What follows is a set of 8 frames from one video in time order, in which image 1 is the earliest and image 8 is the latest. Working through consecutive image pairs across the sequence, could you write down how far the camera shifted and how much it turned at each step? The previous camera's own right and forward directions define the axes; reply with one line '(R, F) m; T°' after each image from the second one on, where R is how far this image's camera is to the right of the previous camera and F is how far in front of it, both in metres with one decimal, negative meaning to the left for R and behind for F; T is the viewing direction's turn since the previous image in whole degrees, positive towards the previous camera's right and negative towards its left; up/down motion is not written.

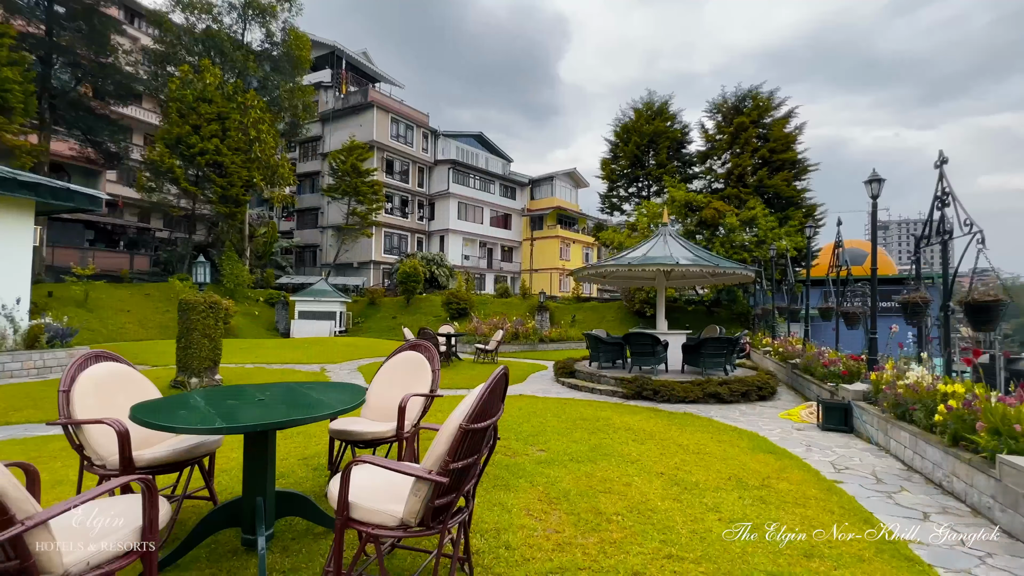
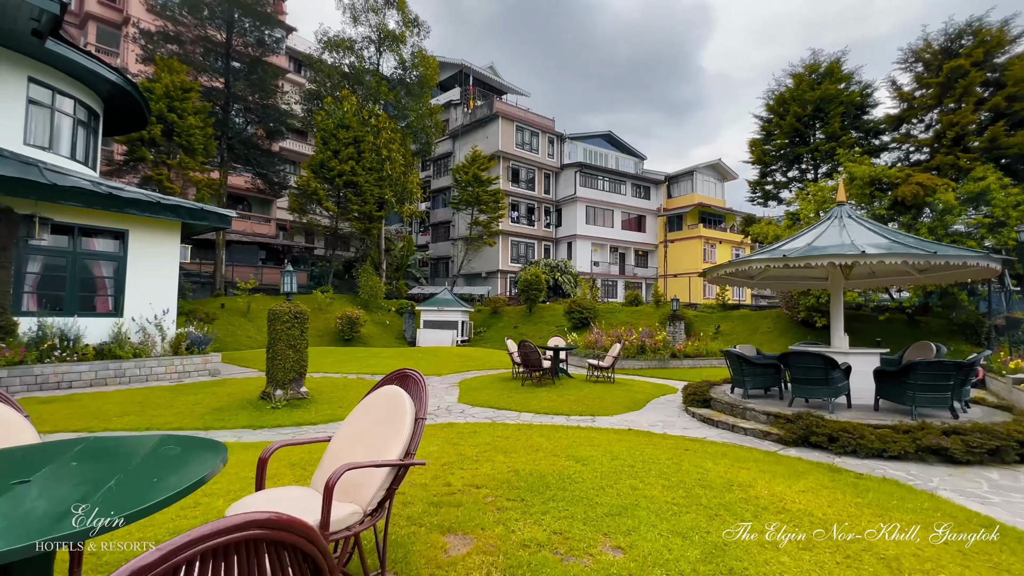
(+0.5, +1.6) m; -17°
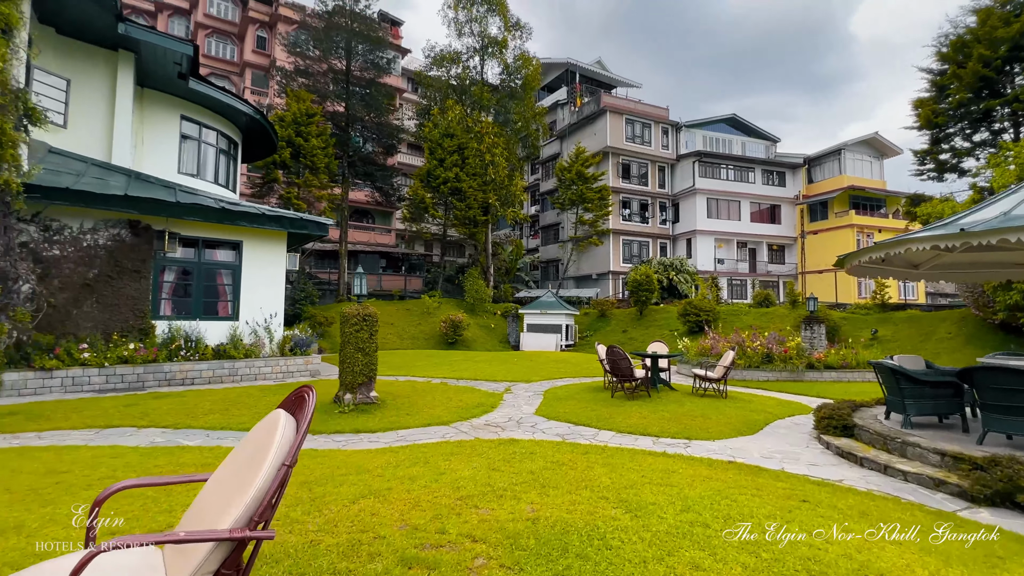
(+0.6, +0.9) m; -14°
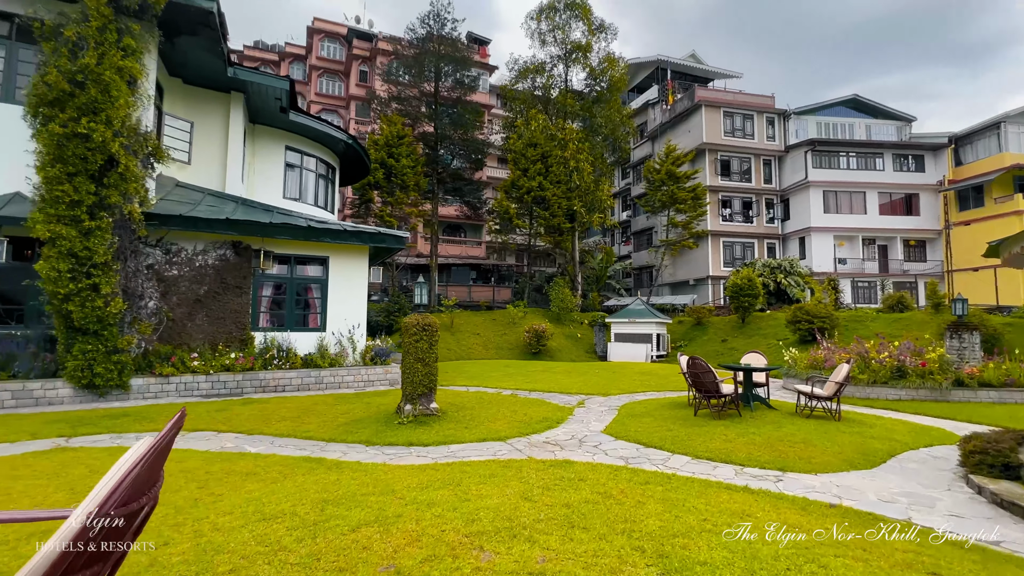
(+0.5, +0.5) m; -12°
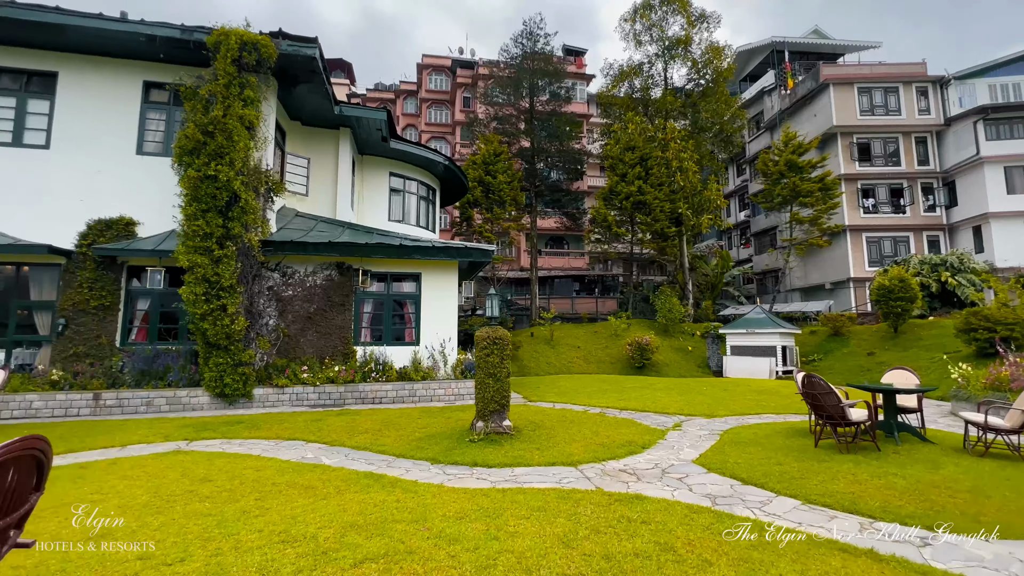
(+0.5, +0.5) m; -14°
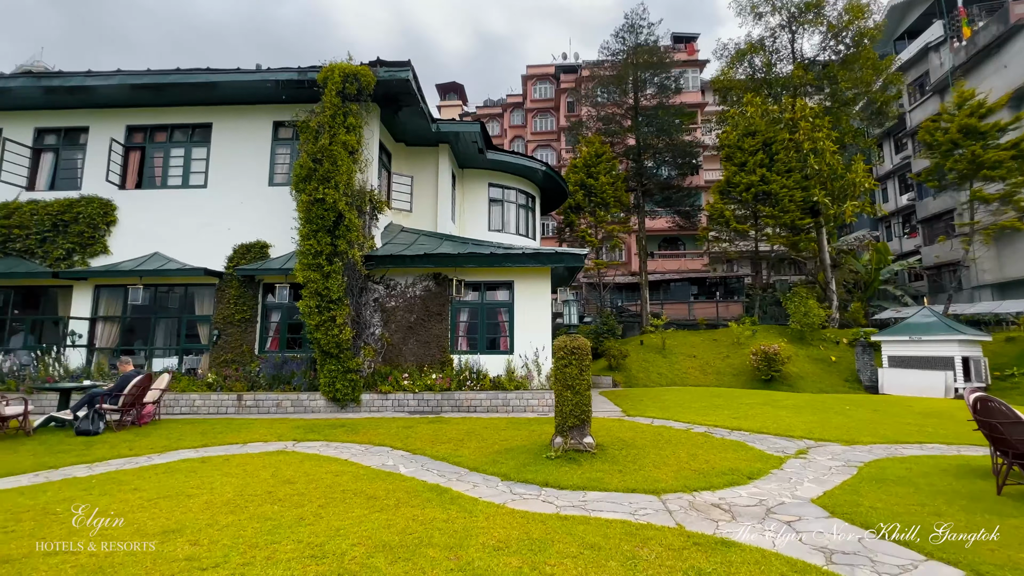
(+0.5, +0.4) m; -14°
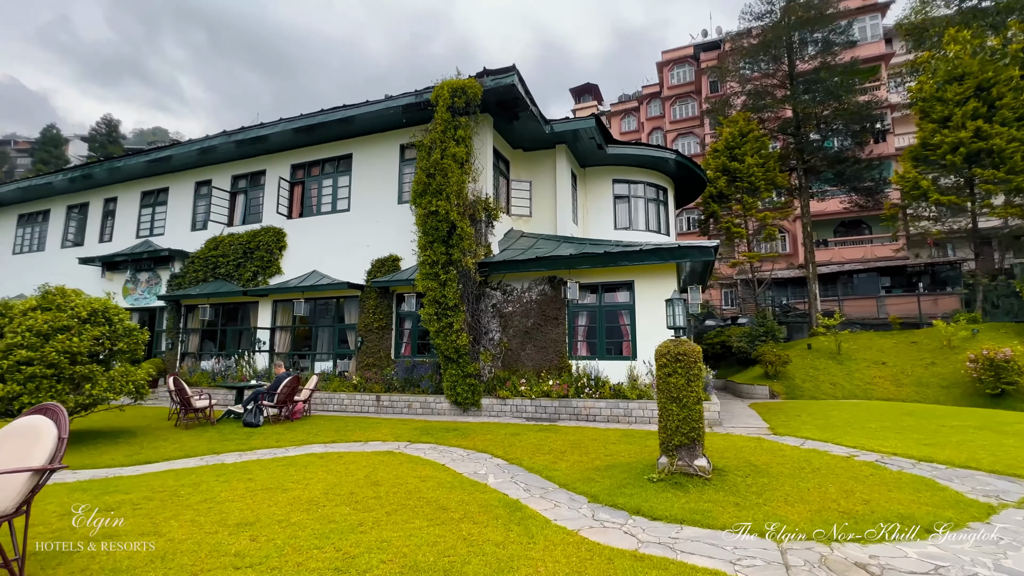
(+0.7, +0.6) m; -18°
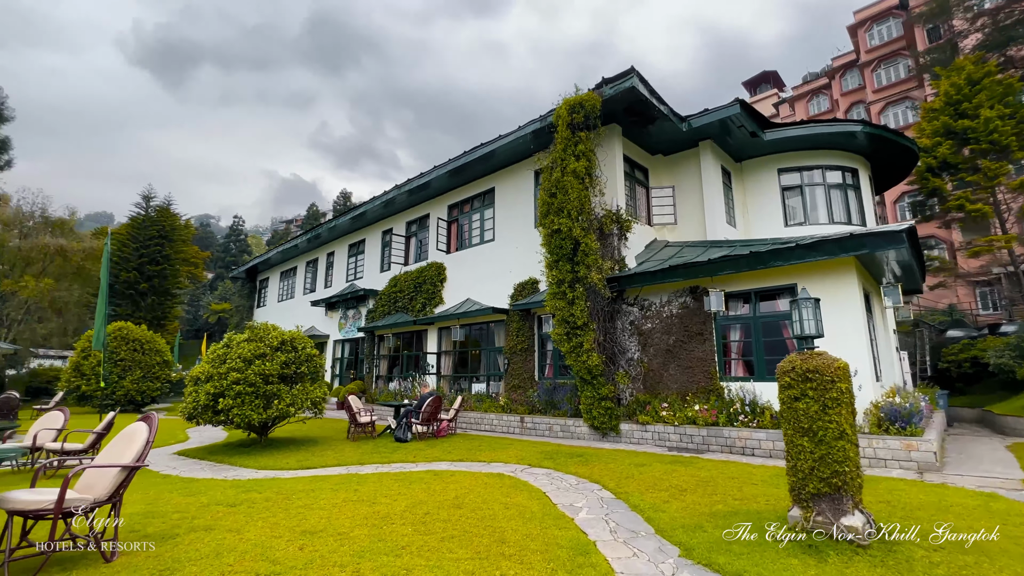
(+1.1, +0.5) m; -22°
